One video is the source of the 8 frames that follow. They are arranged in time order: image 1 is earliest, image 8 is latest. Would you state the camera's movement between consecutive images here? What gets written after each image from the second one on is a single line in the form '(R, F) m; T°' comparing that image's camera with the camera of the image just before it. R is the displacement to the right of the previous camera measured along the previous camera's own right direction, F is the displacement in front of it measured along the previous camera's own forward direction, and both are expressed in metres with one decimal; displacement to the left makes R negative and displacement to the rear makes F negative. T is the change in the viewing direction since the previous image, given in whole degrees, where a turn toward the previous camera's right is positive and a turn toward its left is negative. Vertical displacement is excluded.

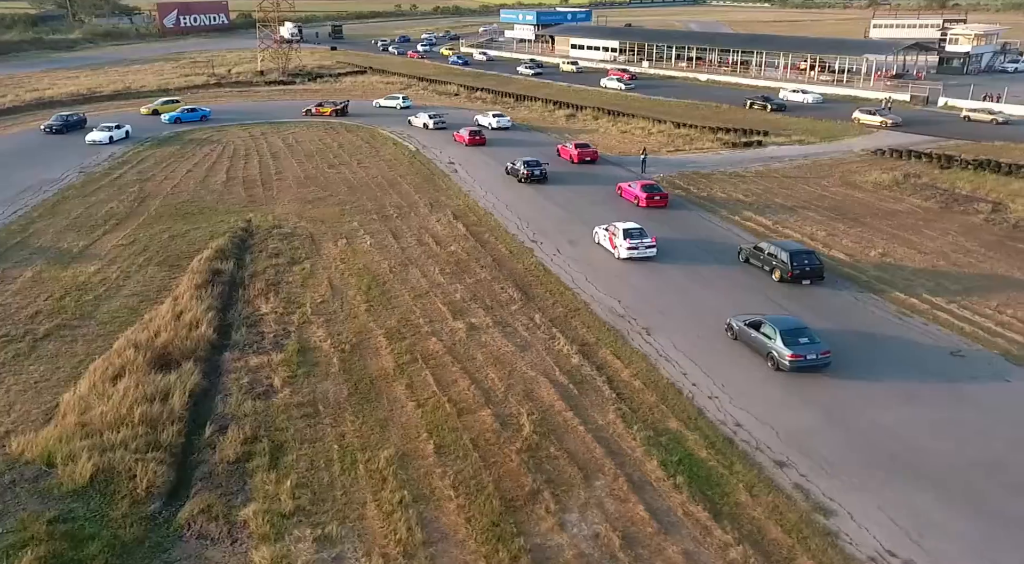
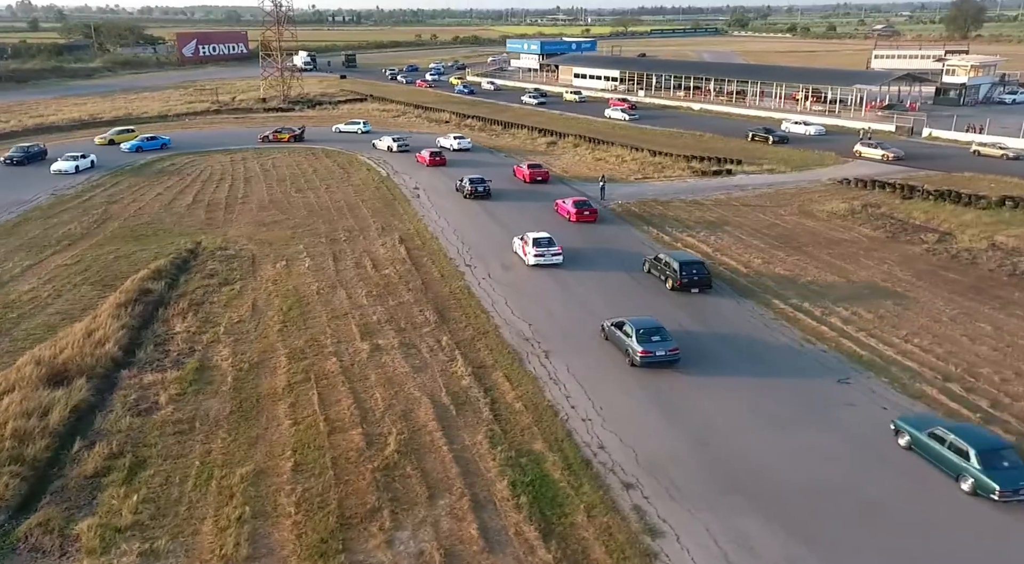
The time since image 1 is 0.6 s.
(+2.7, -0.2) m; -1°
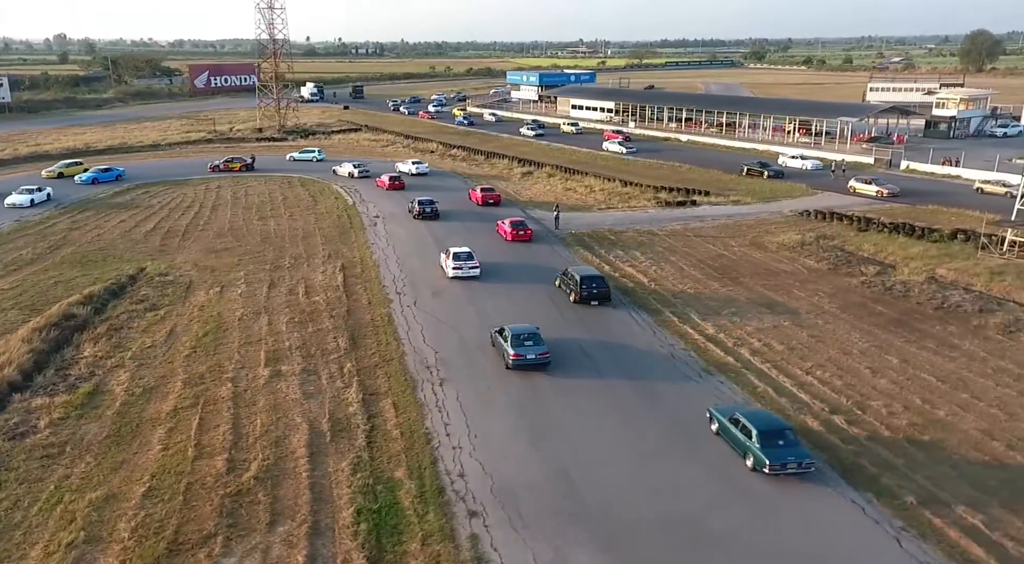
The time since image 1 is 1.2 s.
(+2.7, 0.0) m; -1°
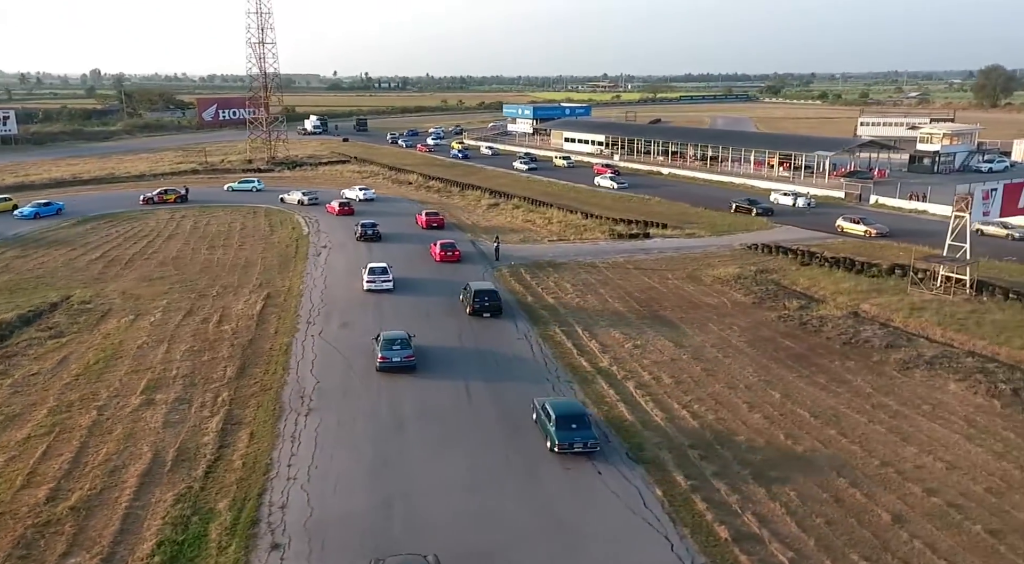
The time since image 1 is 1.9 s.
(+3.3, +0.1) m; -1°
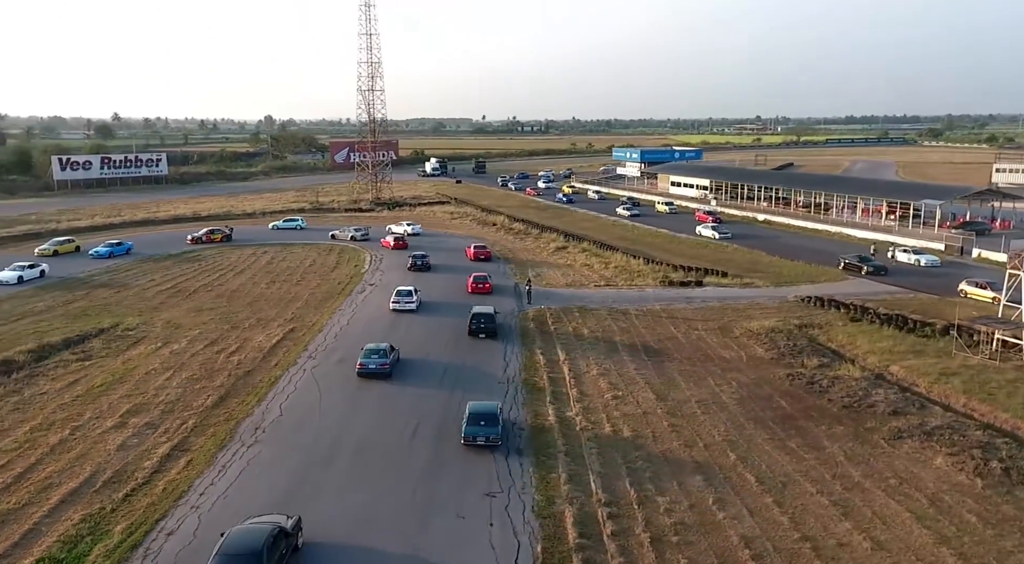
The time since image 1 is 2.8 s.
(+4.2, +0.4) m; -9°
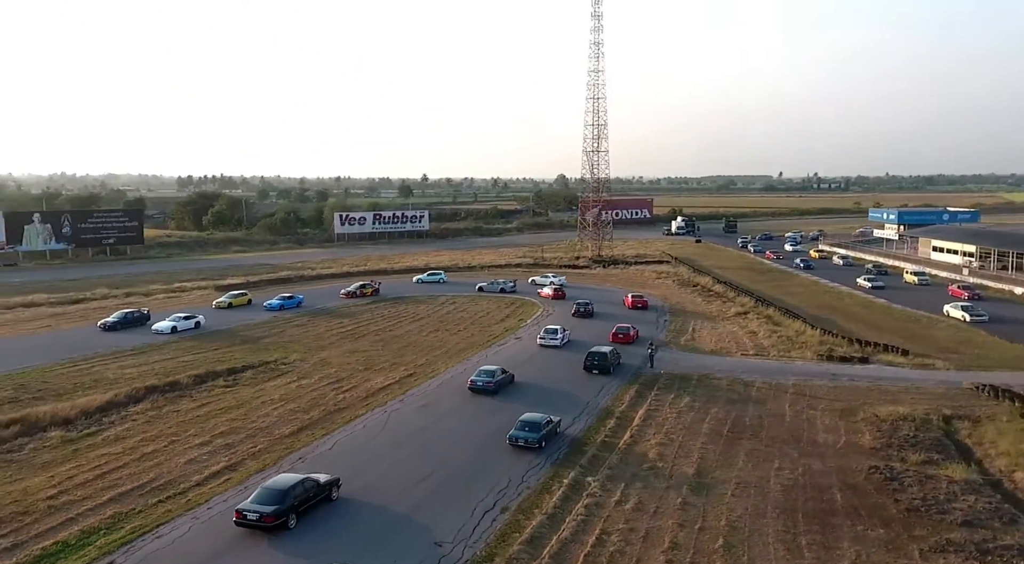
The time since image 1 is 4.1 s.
(+6.2, +0.3) m; -19°
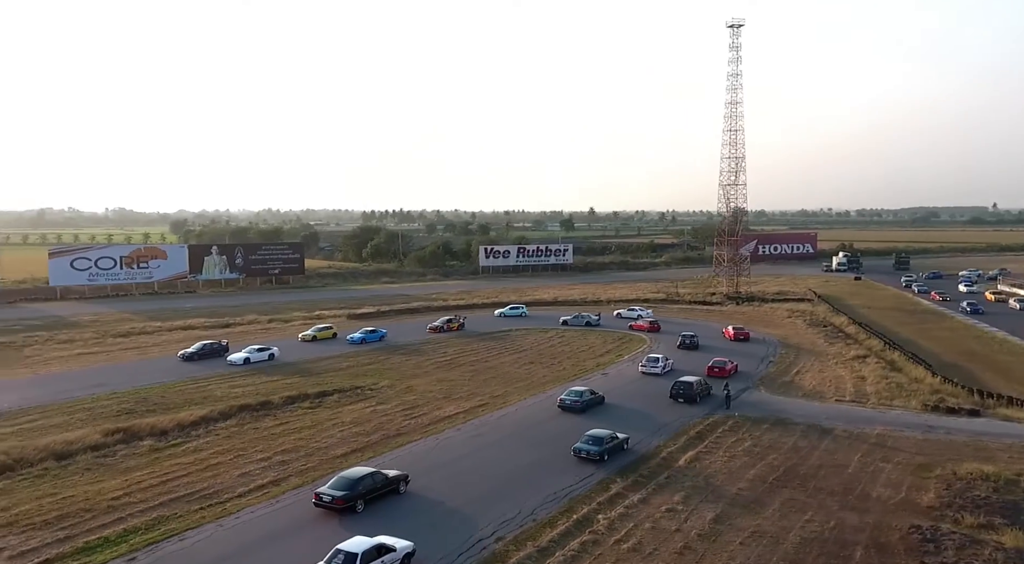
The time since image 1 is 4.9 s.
(+3.9, -0.4) m; -11°
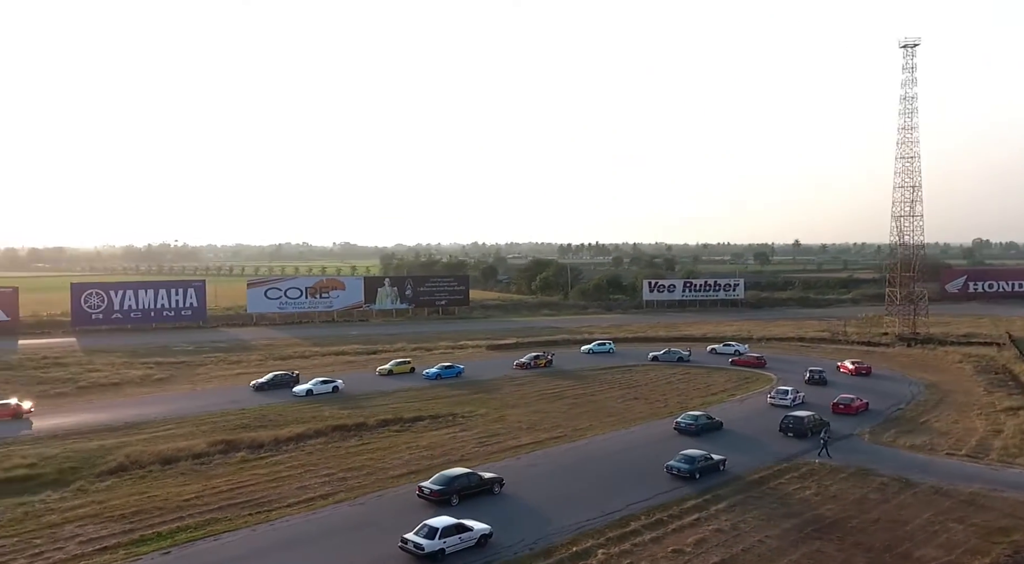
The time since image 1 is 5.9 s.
(+5.0, -0.6) m; -13°
